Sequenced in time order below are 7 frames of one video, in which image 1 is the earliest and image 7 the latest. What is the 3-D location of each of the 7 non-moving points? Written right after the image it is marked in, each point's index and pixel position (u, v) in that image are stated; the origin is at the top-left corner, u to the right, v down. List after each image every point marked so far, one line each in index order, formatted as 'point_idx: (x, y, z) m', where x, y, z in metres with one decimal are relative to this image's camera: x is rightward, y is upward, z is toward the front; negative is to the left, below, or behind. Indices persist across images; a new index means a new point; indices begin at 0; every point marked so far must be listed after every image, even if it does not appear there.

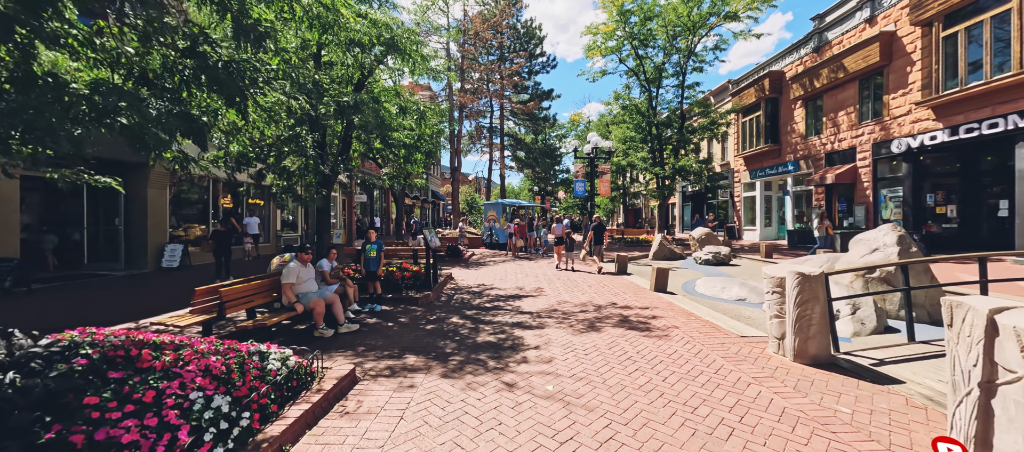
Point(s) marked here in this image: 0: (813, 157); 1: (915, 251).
0: (+14.6, +3.3, +18.7) m
1: (+7.1, -0.4, +6.8) m
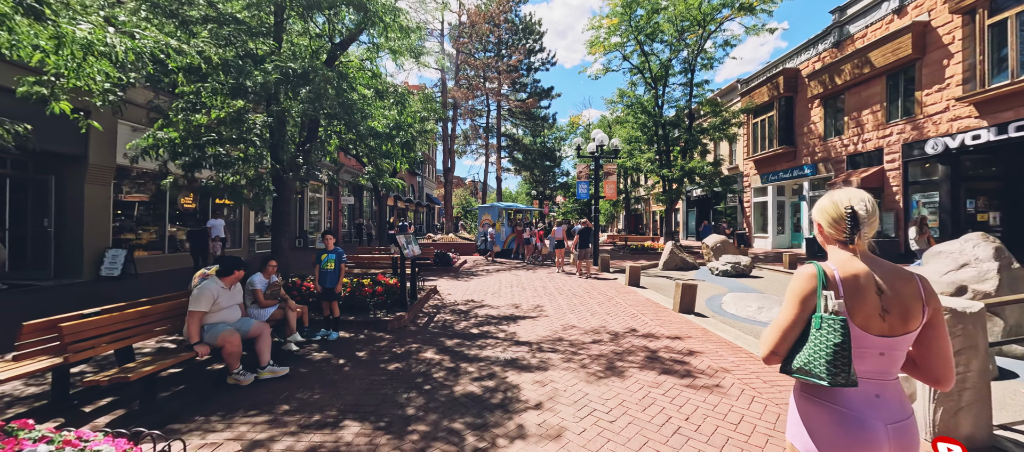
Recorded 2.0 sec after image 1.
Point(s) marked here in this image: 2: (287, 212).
0: (+14.5, +3.0, +17.4) m
1: (+7.1, -0.6, +5.4) m
2: (-4.5, +0.3, +7.8) m
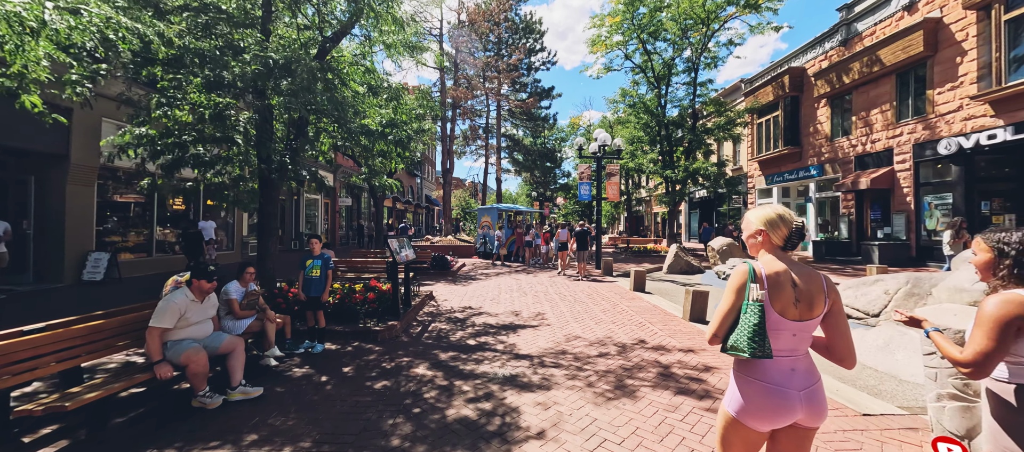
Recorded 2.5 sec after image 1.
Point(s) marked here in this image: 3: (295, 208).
0: (+14.5, +2.9, +17.0) m
1: (+7.0, -0.6, +5.0) m
2: (-4.5, +0.2, +7.4) m
3: (-11.3, +0.9, +19.9) m
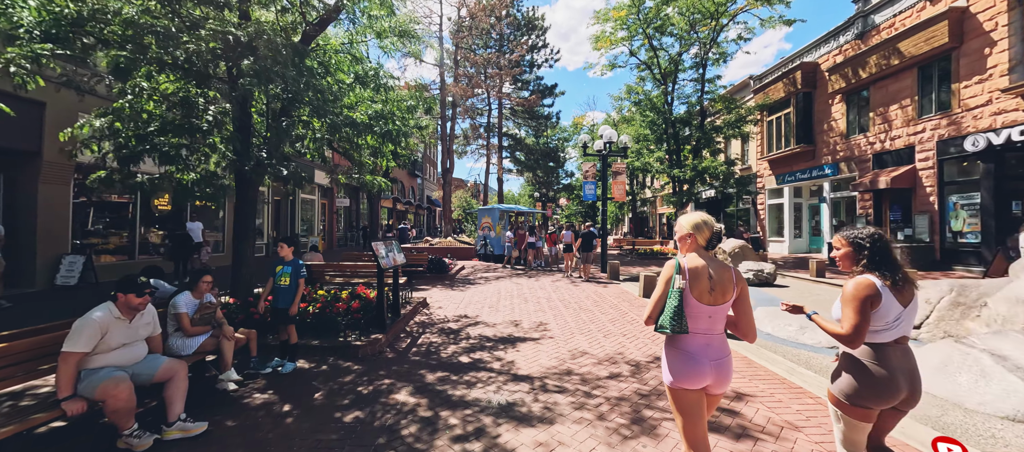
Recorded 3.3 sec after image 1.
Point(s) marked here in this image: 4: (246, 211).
0: (+14.5, +2.8, +16.2) m
1: (+7.0, -0.6, +4.3) m
2: (-4.5, +0.2, +6.8) m
3: (-11.2, +0.9, +19.3) m
4: (-4.6, +0.3, +6.6) m
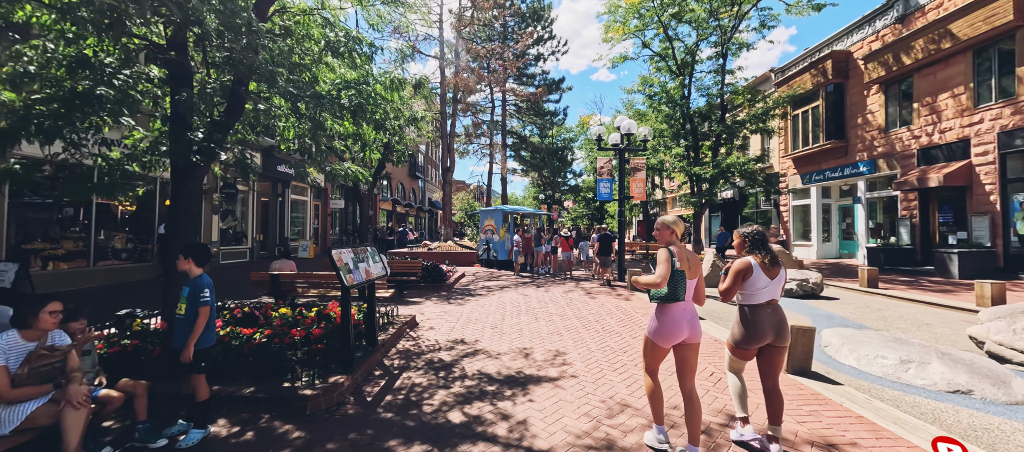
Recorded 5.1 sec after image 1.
0: (+14.7, +2.7, +14.7) m
1: (+7.1, -0.6, +2.8) m
2: (-4.4, +0.2, +5.4) m
3: (-11.0, +0.7, +18.0) m
4: (-4.5, +0.2, +5.3) m
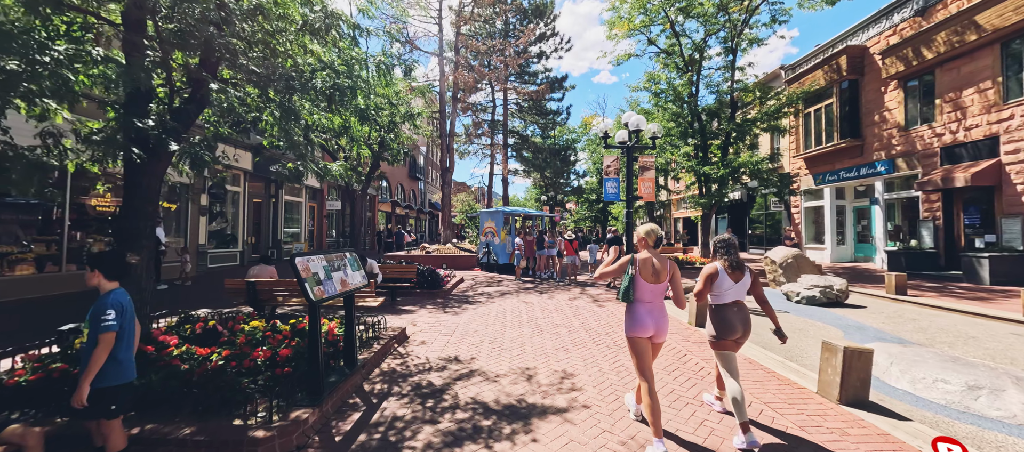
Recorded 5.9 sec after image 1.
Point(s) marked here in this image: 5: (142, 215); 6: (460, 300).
0: (+14.8, +2.6, +14.0) m
1: (+7.1, -0.7, +2.1) m
2: (-4.4, +0.1, +4.7) m
3: (-10.9, +0.6, +17.4) m
4: (-4.5, +0.2, +4.6) m
5: (-4.4, +0.1, +4.6) m
6: (-1.2, -1.7, +9.0) m
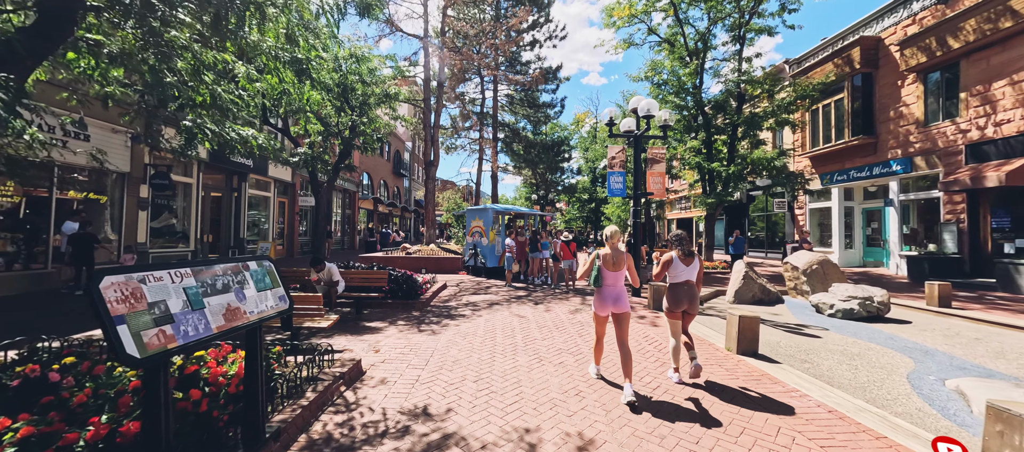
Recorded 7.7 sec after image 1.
0: (+14.5, +2.5, +13.0) m
1: (+7.1, -0.7, +0.9) m
2: (-4.4, +0.2, +3.1) m
3: (-11.3, +0.8, +15.6) m
4: (-4.5, +0.3, +3.0) m
5: (-4.5, +0.2, +3.0) m
6: (-1.4, -1.7, +7.5) m
